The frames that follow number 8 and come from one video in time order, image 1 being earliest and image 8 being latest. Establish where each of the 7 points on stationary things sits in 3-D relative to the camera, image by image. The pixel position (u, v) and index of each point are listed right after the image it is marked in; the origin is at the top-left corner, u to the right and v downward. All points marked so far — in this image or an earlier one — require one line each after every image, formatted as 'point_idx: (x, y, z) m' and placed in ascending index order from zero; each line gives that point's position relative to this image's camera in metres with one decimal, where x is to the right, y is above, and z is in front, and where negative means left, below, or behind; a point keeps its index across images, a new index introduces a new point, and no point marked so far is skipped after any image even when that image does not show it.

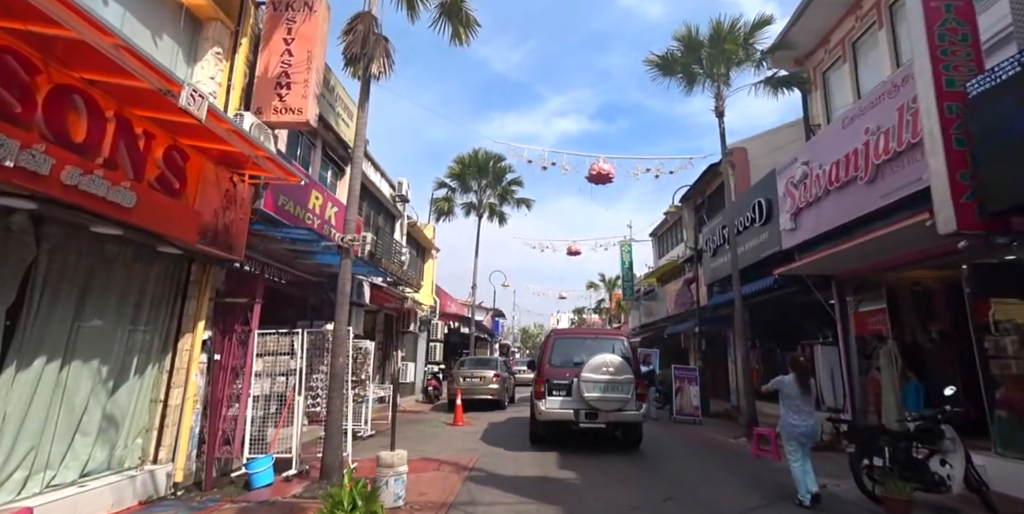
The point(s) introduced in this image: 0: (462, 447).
0: (-0.8, -3.2, +9.0) m
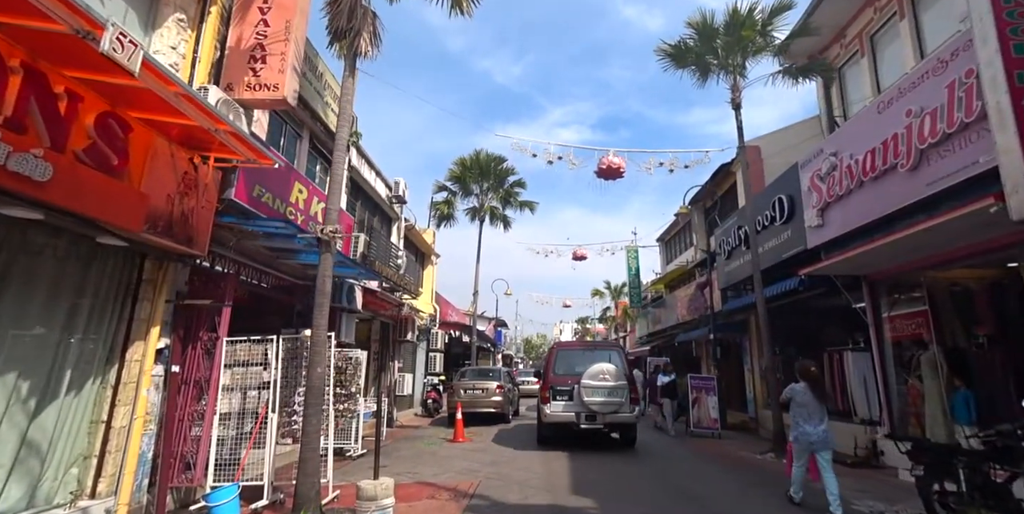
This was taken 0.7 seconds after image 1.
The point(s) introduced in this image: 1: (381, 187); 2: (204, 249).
0: (-0.7, -3.2, +8.0) m
1: (-3.3, +1.8, +13.6) m
2: (-3.1, +0.1, +5.5) m
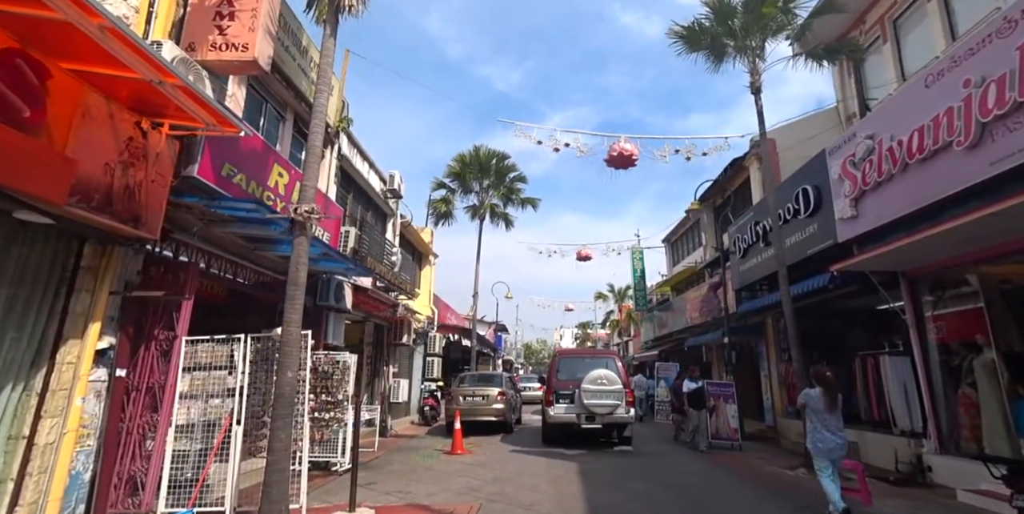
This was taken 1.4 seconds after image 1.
0: (-0.7, -3.0, +7.2) m
1: (-3.3, +1.9, +12.8) m
2: (-3.1, +0.2, +4.6) m
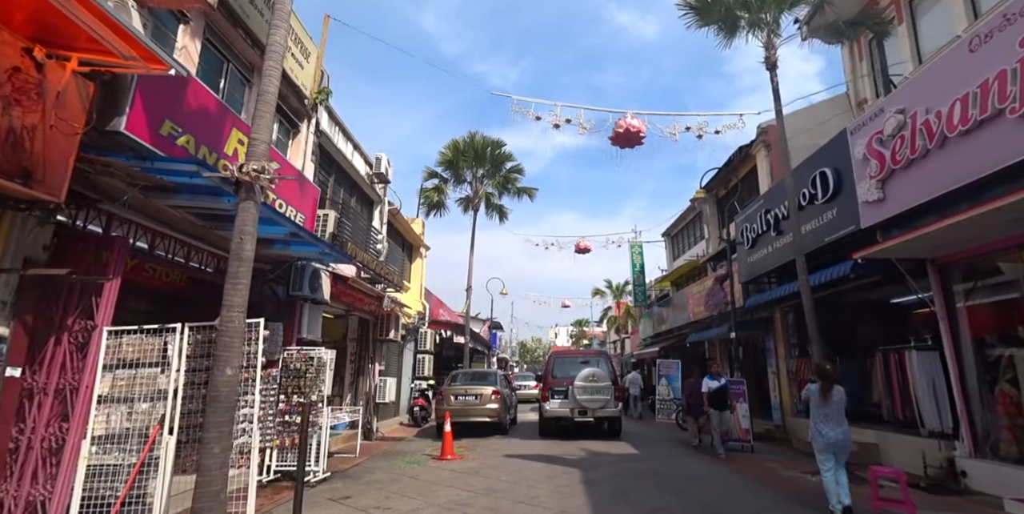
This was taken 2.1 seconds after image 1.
0: (-0.7, -2.8, +6.3) m
1: (-3.4, +2.1, +11.9) m
2: (-3.1, +0.4, +3.7) m
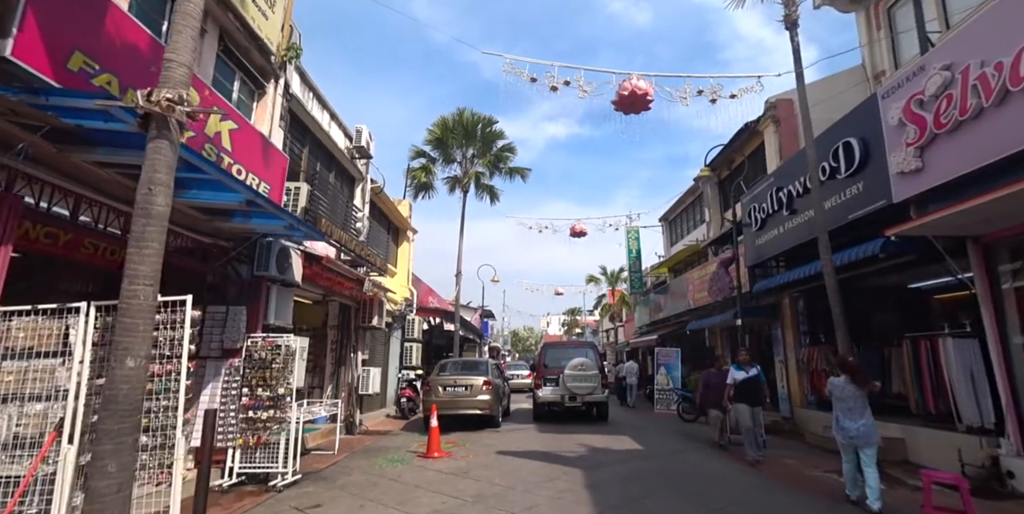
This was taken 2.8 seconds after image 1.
0: (-0.8, -2.5, +5.5) m
1: (-3.5, +2.5, +10.9) m
2: (-3.1, +0.7, +2.8) m
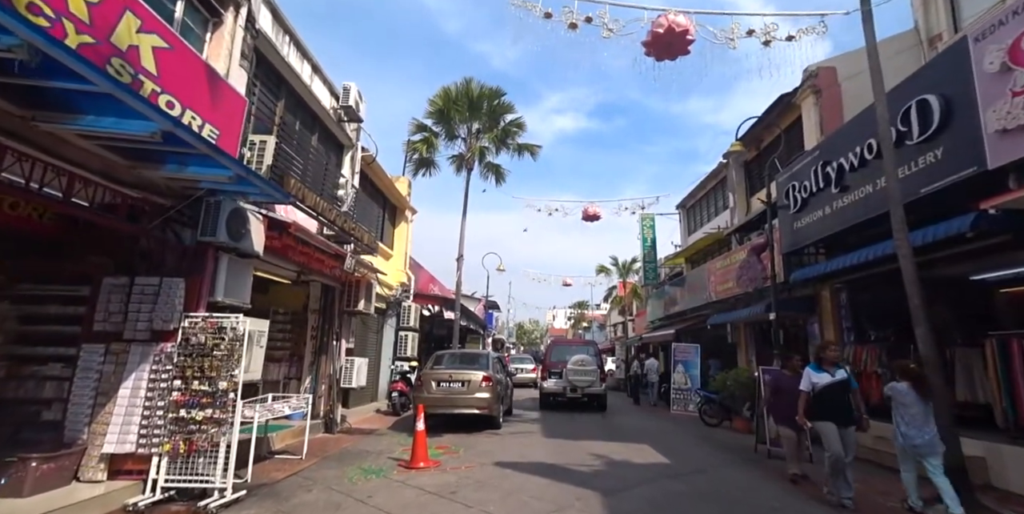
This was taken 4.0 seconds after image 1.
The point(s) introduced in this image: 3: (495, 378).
0: (-0.8, -2.2, +4.1) m
1: (-3.4, +3.0, +9.6) m
2: (-3.1, +1.0, +1.4) m
3: (-0.3, -2.4, +10.5) m
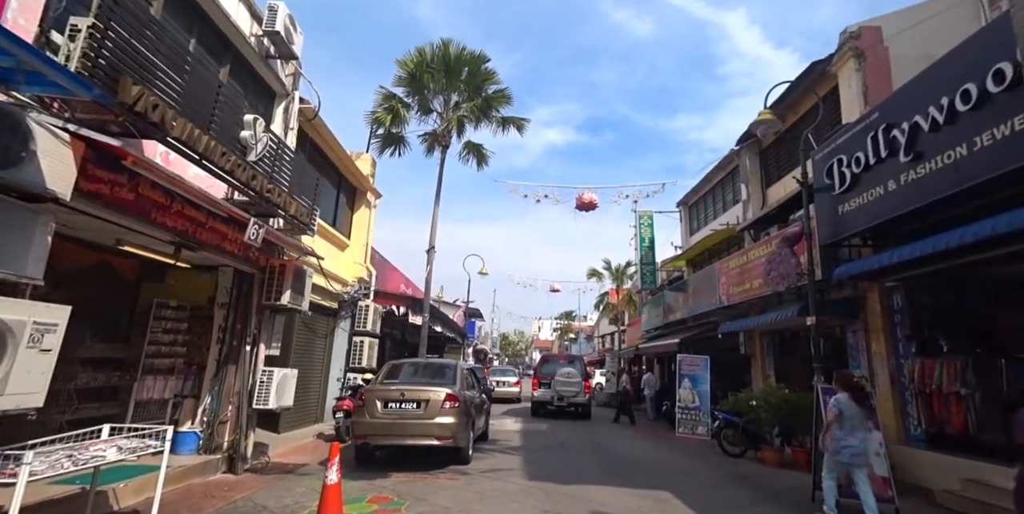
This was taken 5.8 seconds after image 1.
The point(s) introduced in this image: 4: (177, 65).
0: (-1.0, -1.8, +1.6) m
1: (-3.6, +3.3, +7.1) m
2: (-3.2, +1.5, -1.1) m
3: (-0.7, -2.1, +8.0) m
4: (-3.4, +1.8, +5.3) m
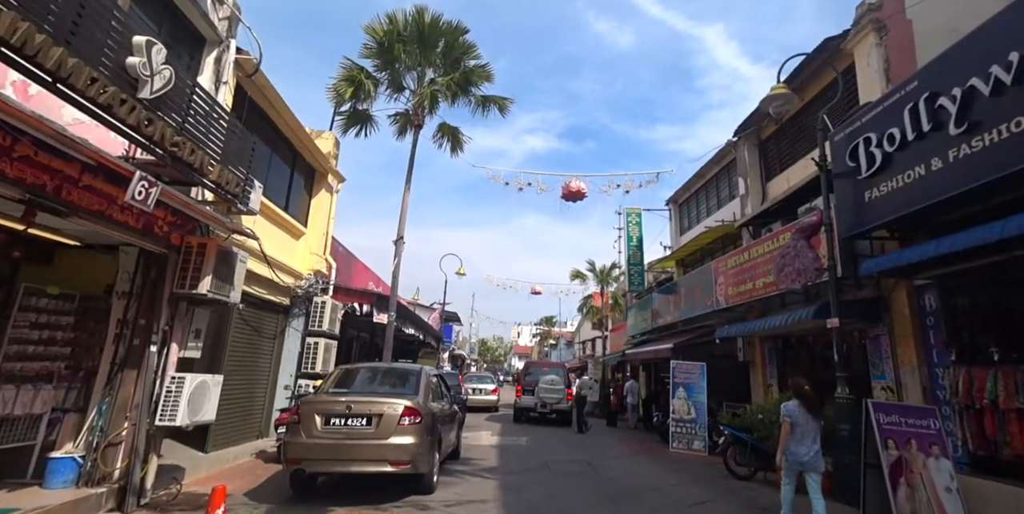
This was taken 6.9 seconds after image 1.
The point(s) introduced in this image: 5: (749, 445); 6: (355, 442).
0: (-1.1, -1.5, +0.1) m
1: (-3.8, +3.6, +5.5) m
2: (-3.1, +1.9, -2.6) m
3: (-1.0, -1.9, +6.5) m
4: (-3.6, +2.1, +3.7) m
5: (+4.0, -3.2, +9.1) m
6: (-1.7, -2.0, +5.9) m
